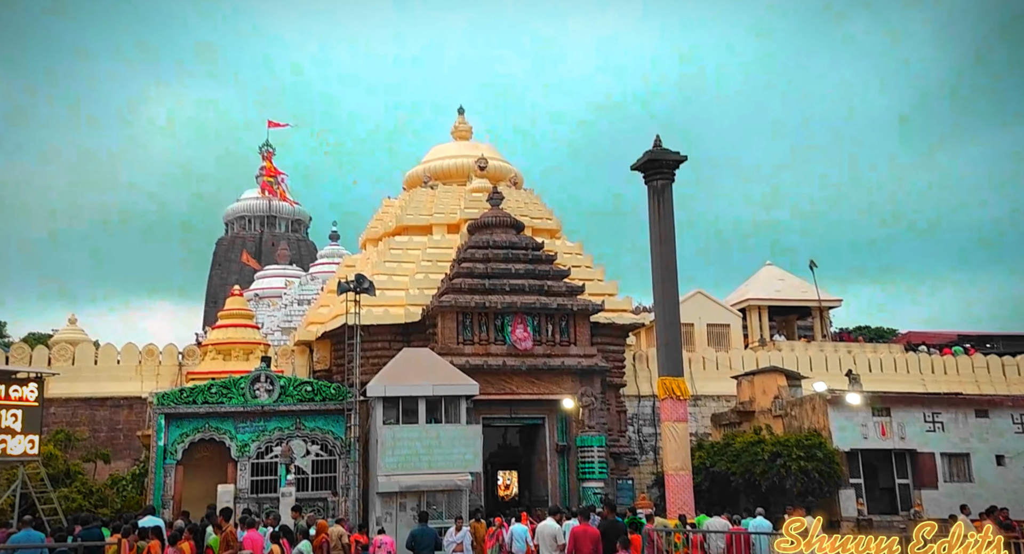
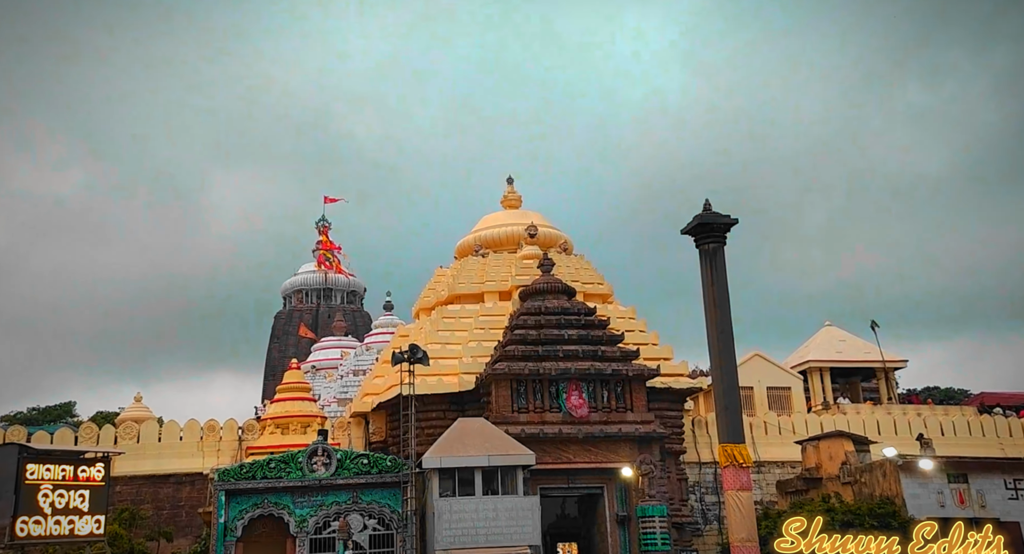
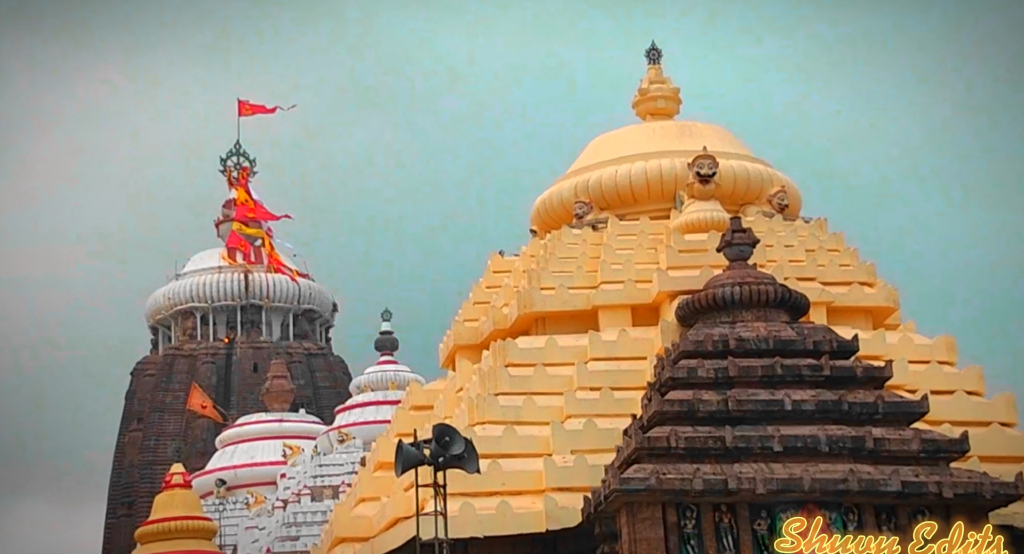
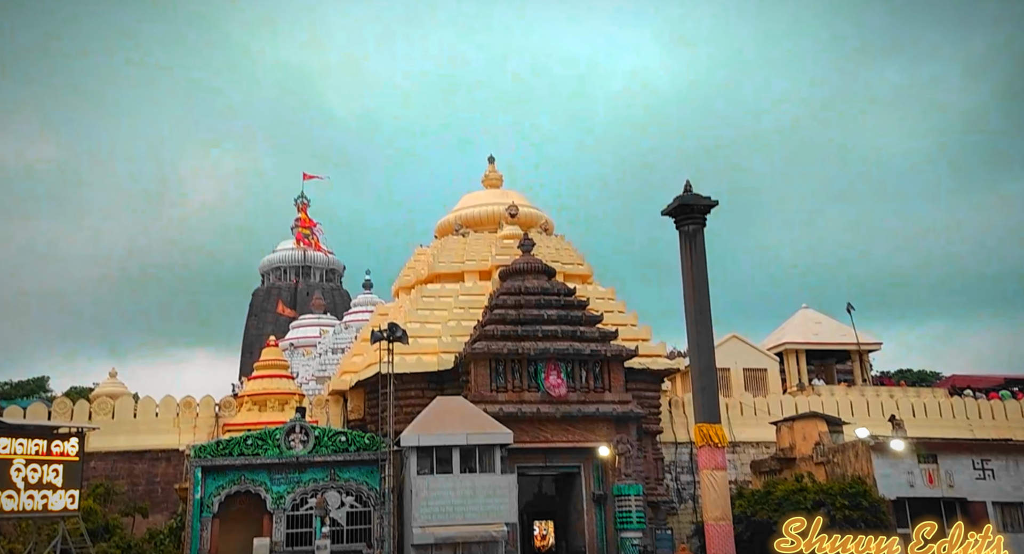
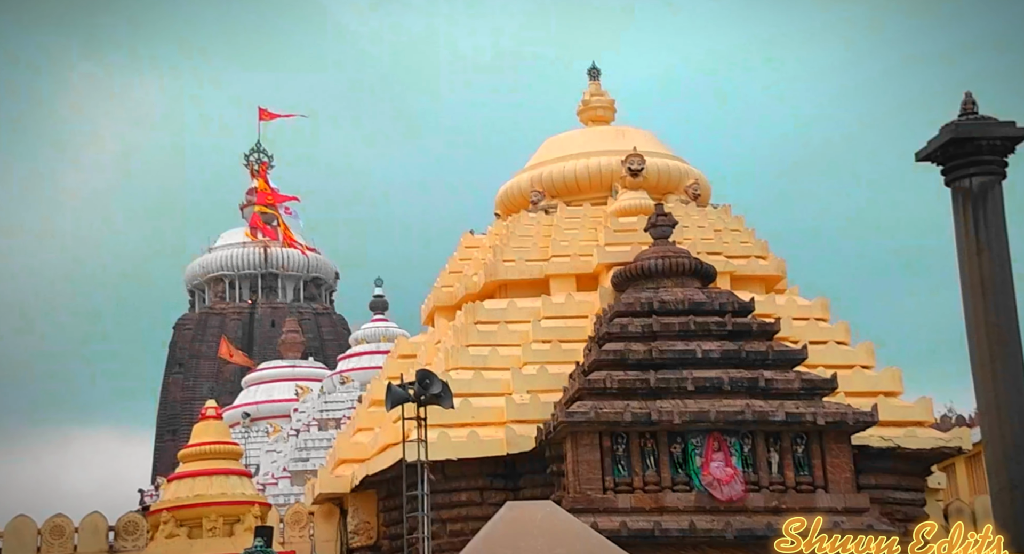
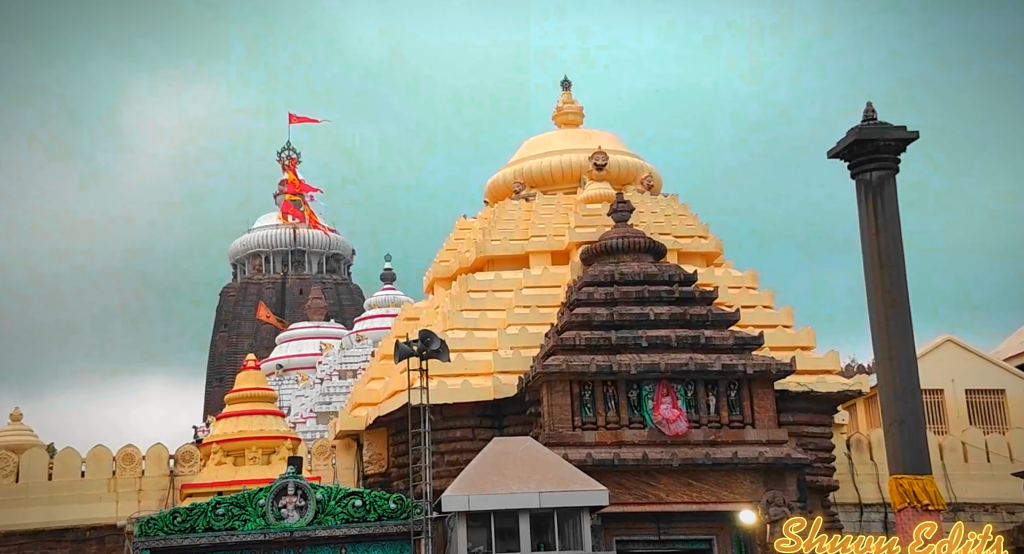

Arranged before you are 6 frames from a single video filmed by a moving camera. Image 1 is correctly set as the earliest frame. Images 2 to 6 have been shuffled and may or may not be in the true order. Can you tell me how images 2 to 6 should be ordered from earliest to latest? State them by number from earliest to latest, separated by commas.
4, 2, 6, 5, 3
